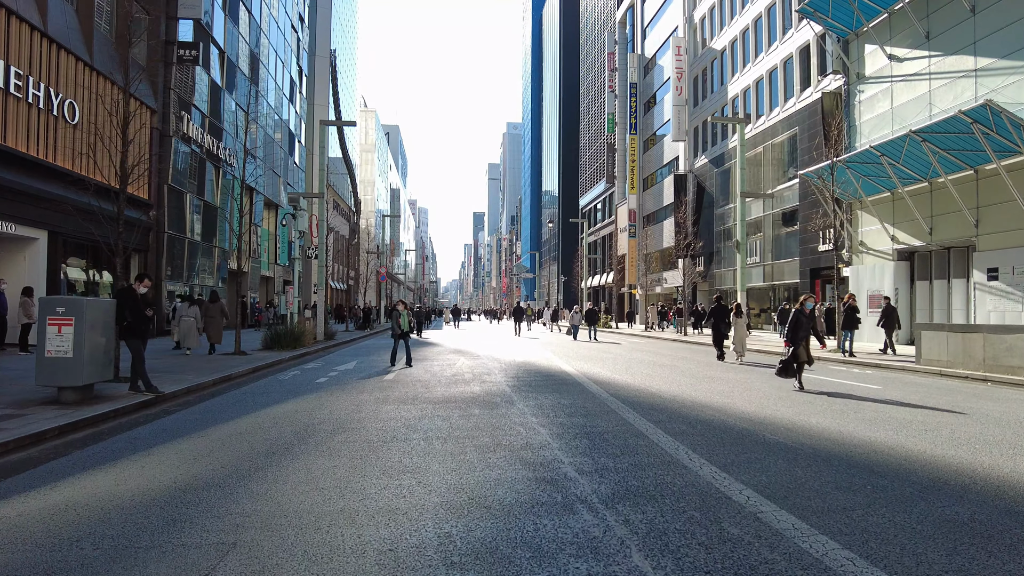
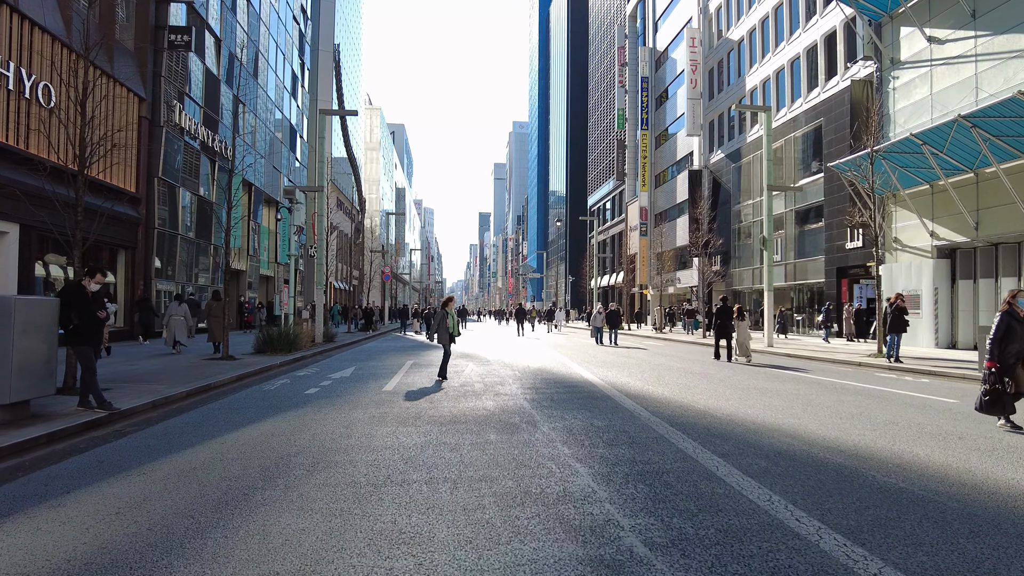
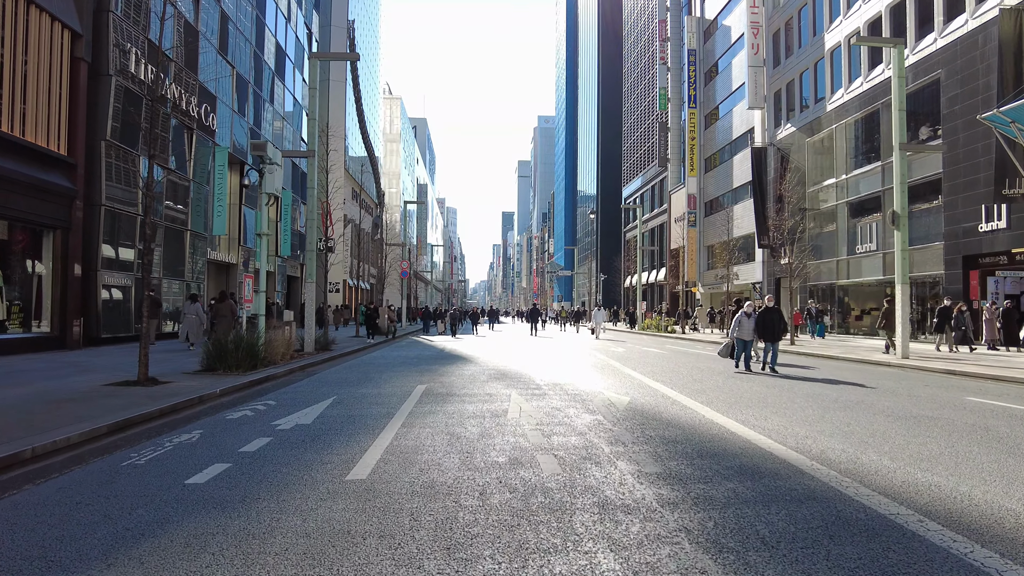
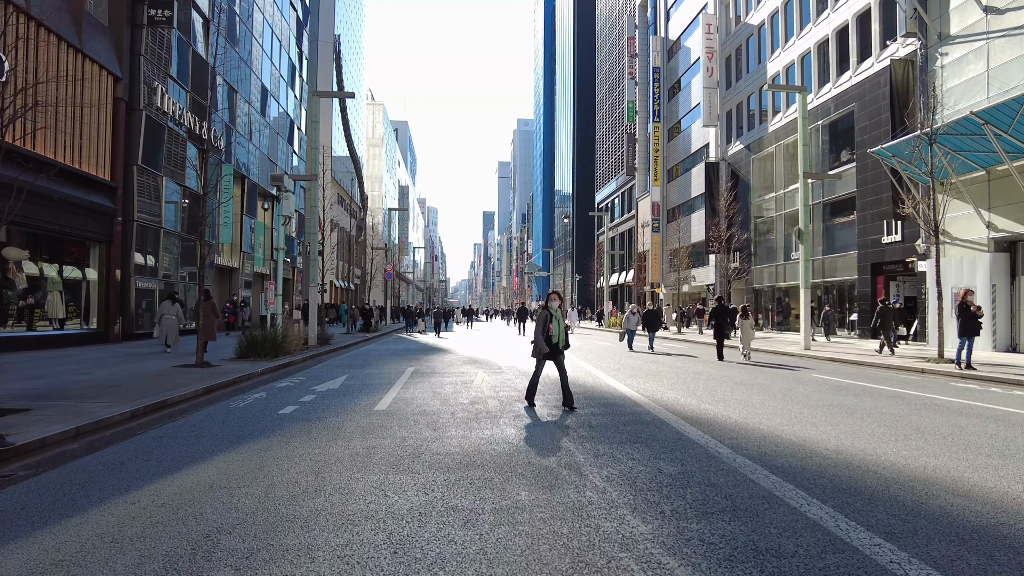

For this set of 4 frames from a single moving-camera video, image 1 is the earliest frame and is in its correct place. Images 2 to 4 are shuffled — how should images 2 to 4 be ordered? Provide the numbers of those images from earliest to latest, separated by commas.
2, 4, 3
